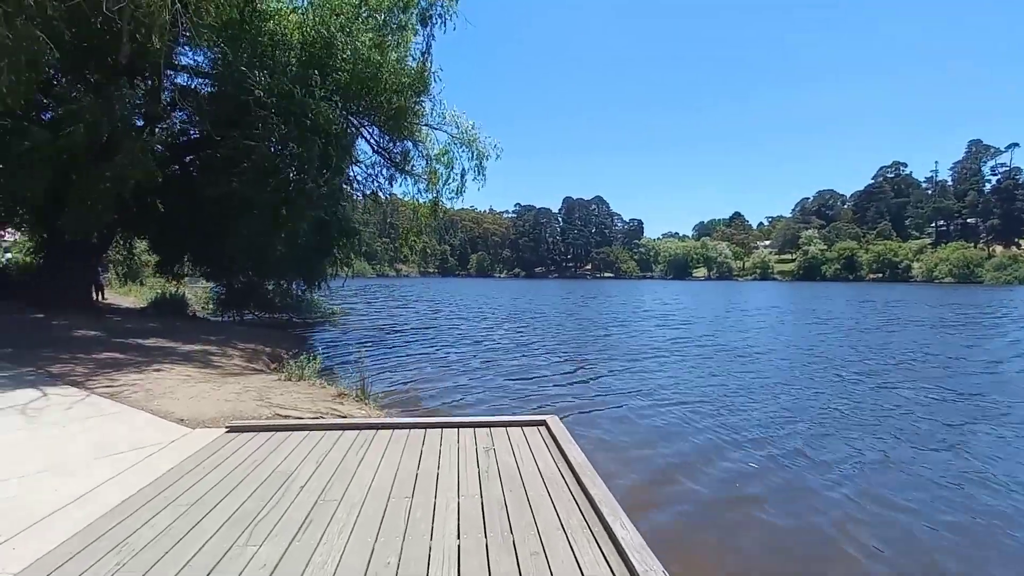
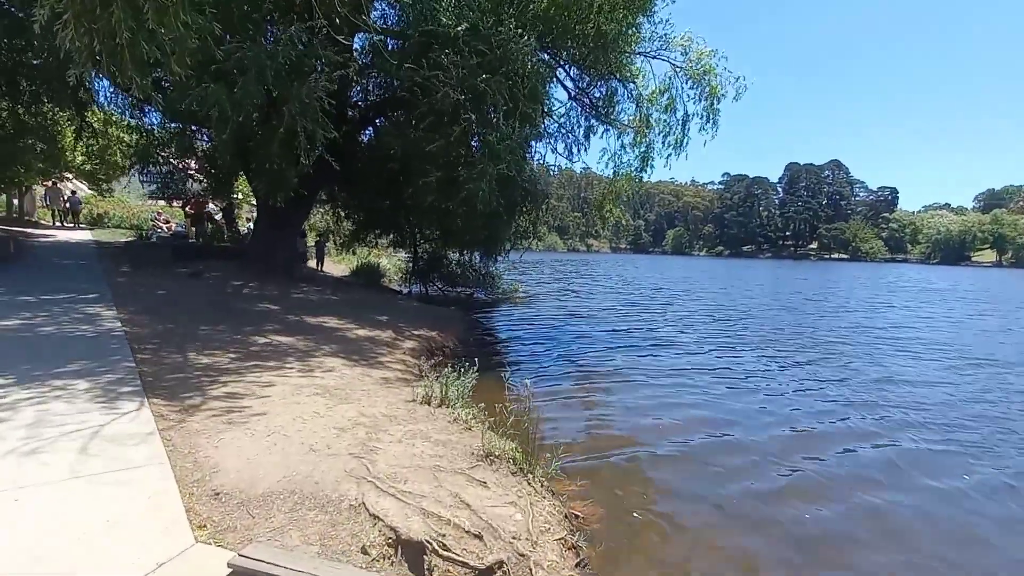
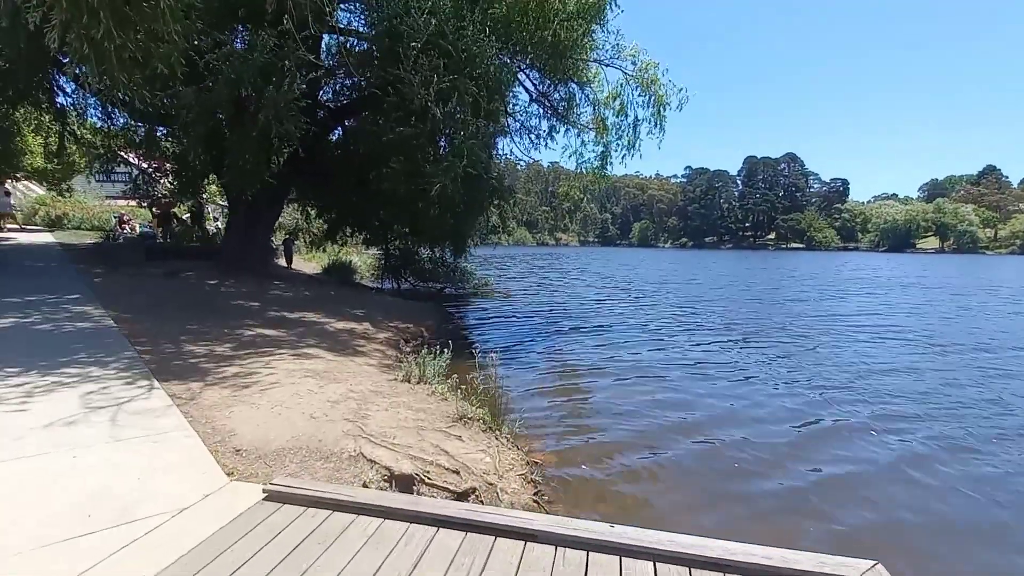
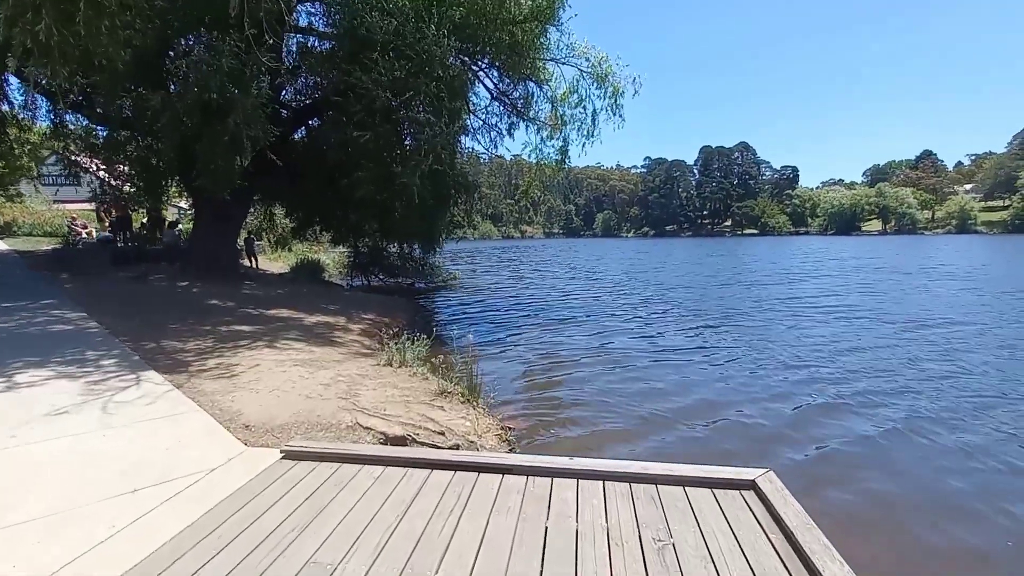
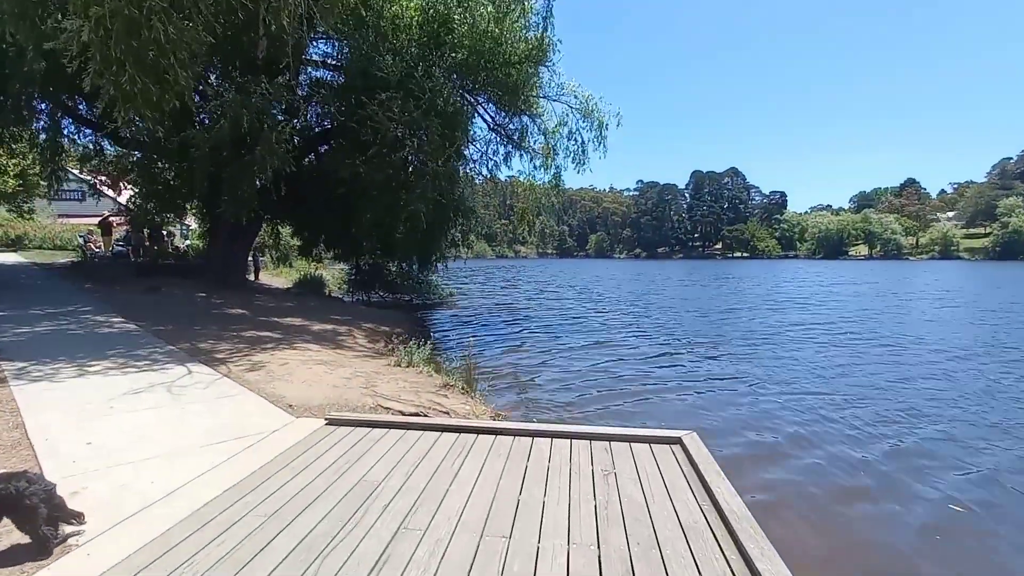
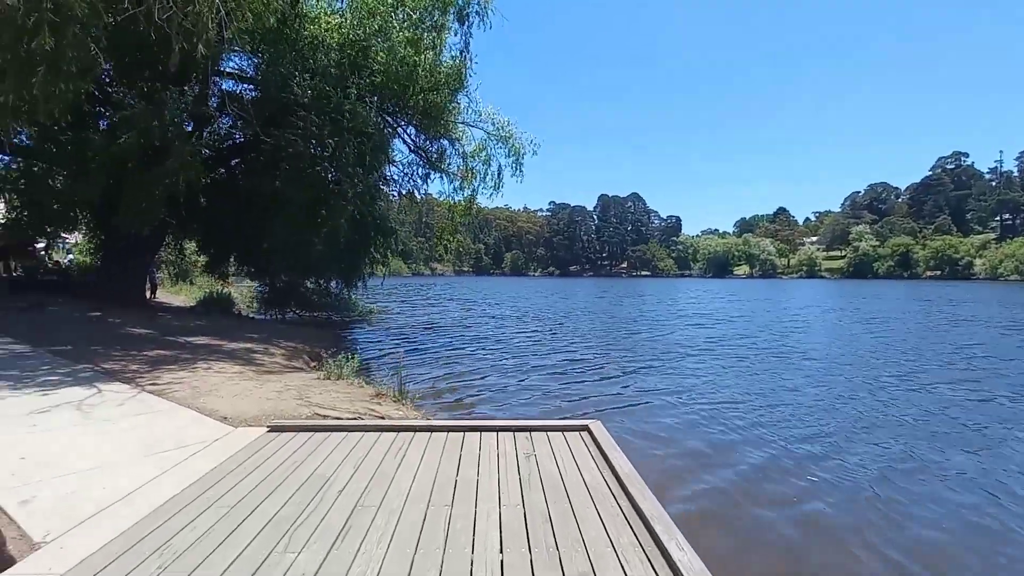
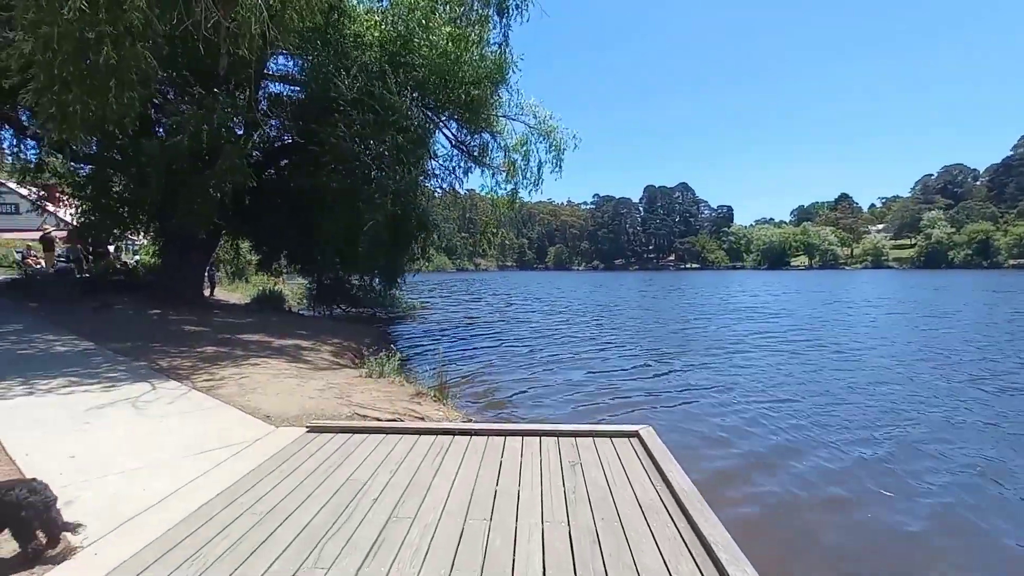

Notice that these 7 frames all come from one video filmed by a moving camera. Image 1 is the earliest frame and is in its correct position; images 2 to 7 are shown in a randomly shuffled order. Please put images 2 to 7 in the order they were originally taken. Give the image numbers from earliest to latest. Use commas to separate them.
6, 7, 5, 4, 3, 2
